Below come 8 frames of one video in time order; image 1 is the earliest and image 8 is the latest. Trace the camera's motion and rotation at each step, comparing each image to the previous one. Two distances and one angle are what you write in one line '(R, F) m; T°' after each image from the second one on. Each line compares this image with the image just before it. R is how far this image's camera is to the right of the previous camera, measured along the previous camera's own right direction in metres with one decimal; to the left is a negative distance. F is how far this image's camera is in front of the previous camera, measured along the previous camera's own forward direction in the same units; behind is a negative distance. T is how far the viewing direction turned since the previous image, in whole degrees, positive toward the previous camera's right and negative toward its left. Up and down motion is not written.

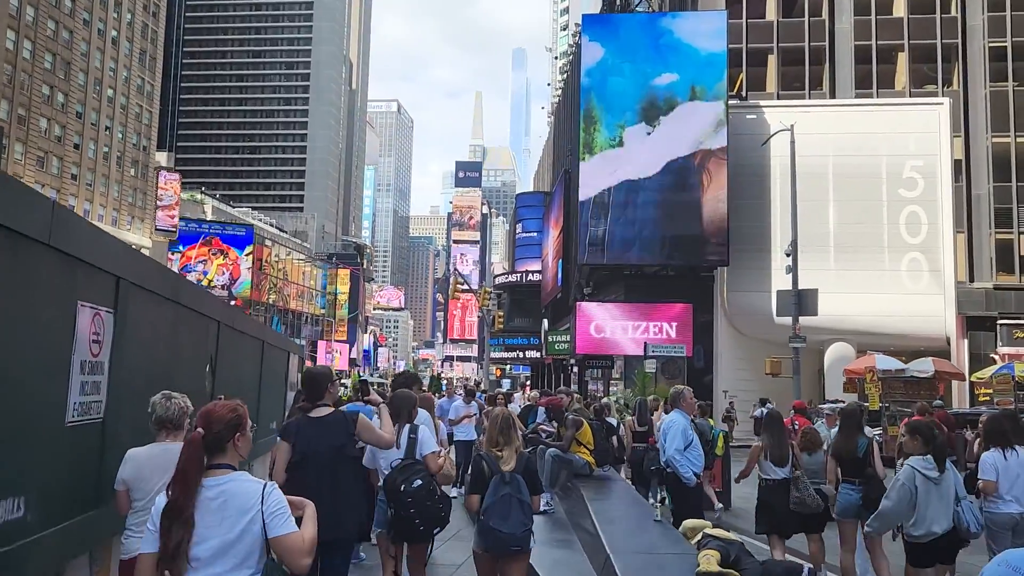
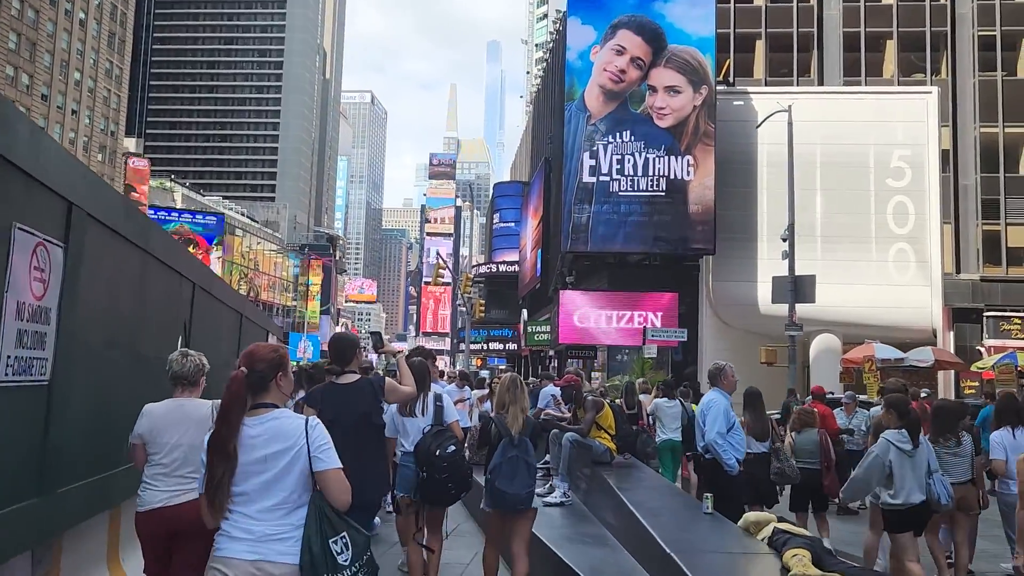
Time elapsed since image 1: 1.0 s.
(-0.4, +1.0) m; +2°
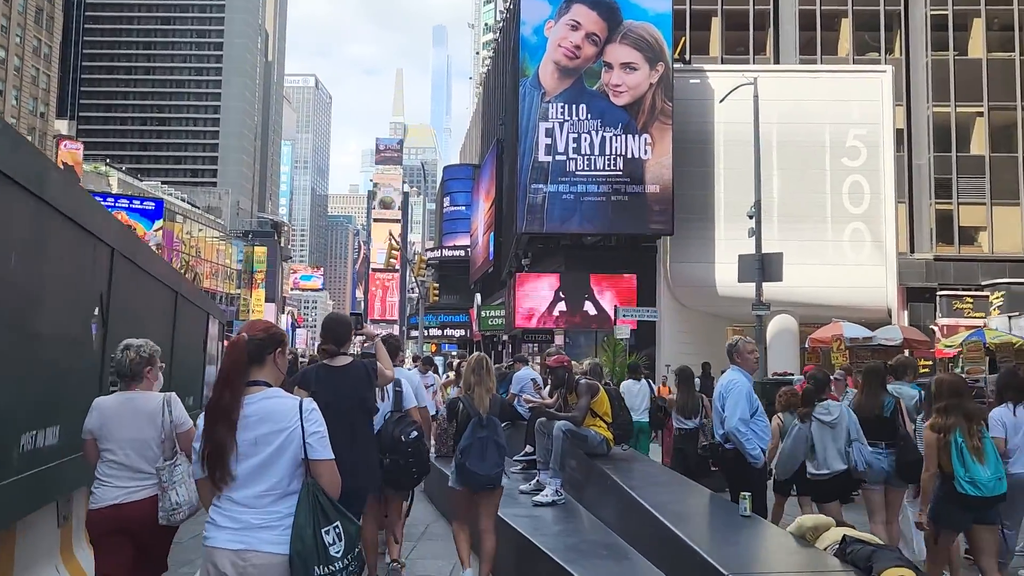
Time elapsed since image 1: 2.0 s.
(-0.3, +1.1) m; +4°
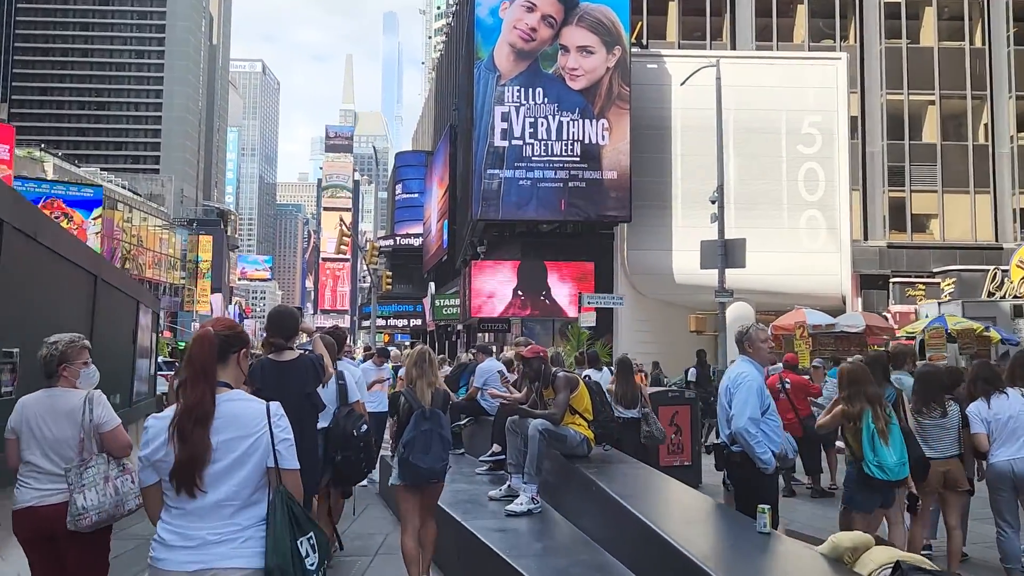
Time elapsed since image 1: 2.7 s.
(-0.1, +0.8) m; +3°
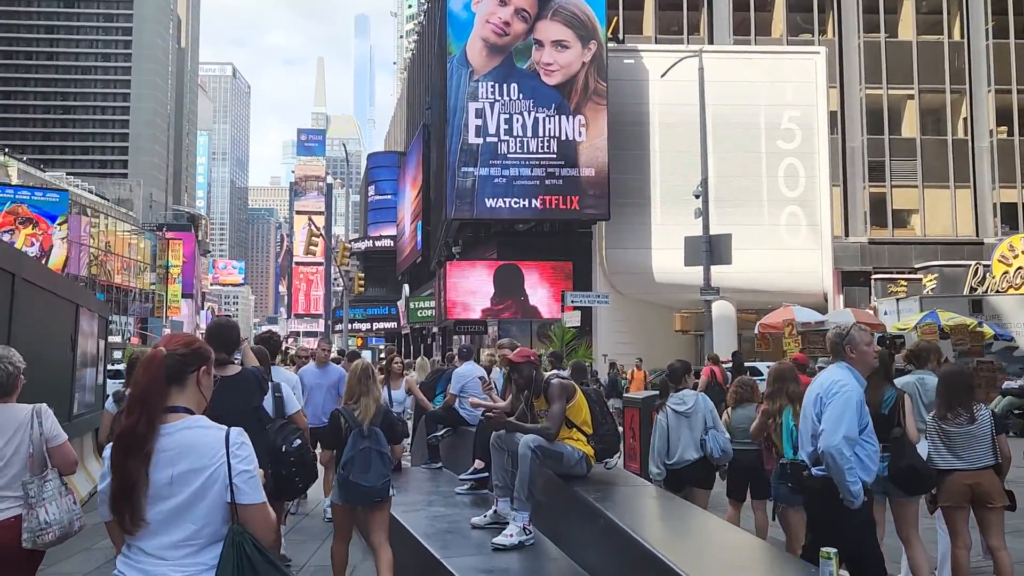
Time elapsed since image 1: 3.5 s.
(-0.1, +1.0) m; +2°
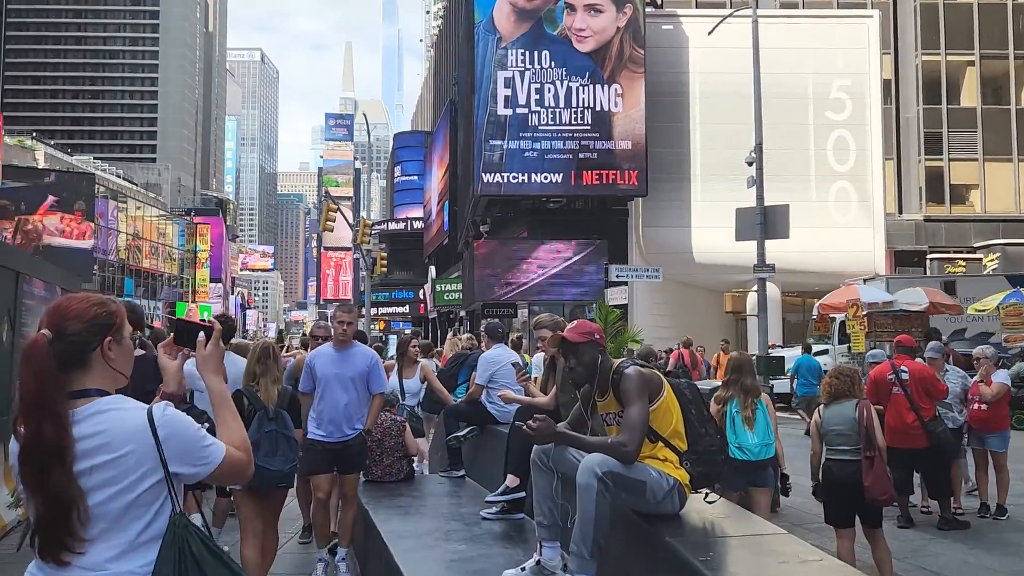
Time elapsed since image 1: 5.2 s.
(-0.1, +1.9) m; -2°
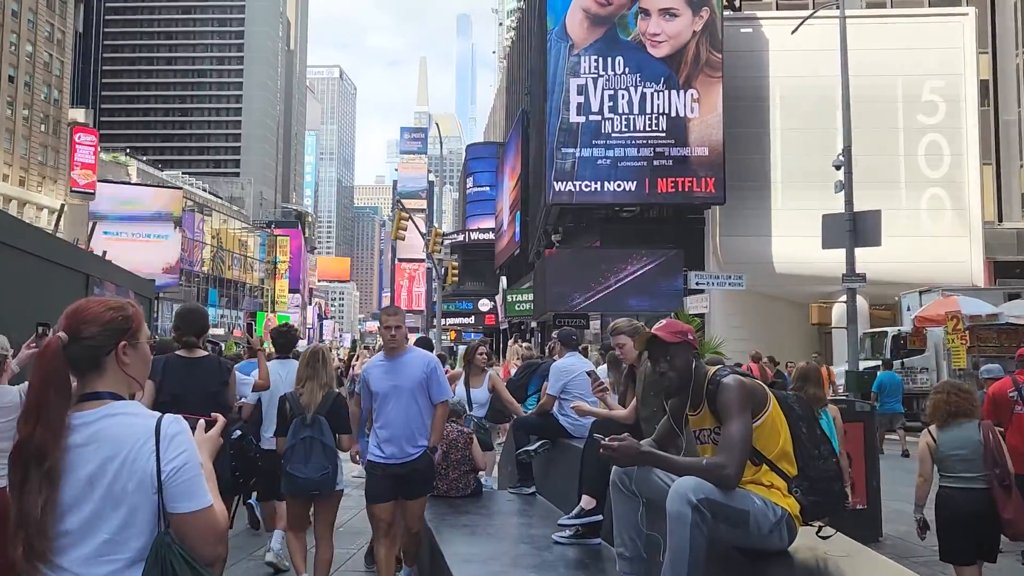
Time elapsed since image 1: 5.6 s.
(0.0, +0.5) m; -5°
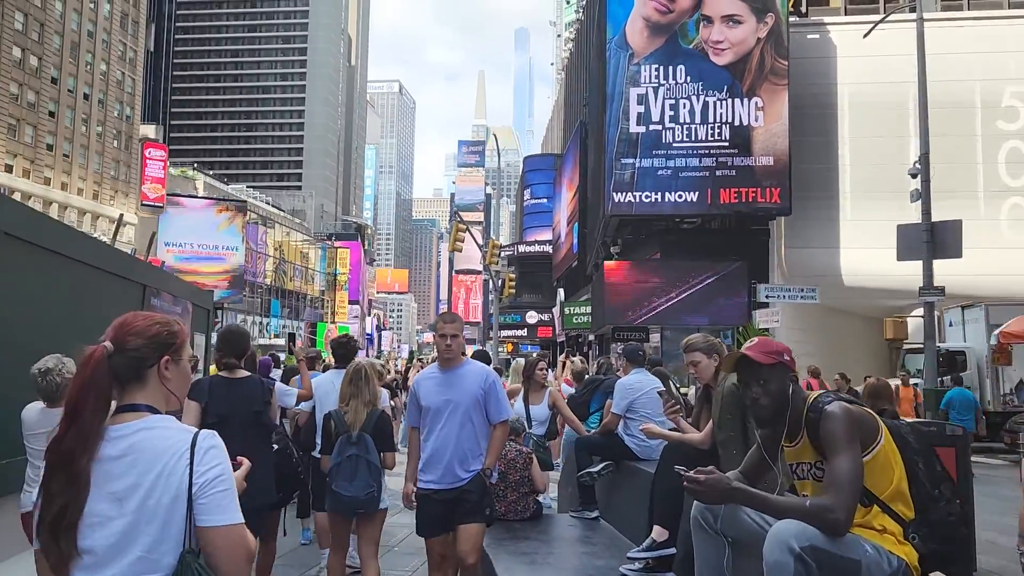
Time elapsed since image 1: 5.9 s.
(0.0, +0.3) m; -4°
